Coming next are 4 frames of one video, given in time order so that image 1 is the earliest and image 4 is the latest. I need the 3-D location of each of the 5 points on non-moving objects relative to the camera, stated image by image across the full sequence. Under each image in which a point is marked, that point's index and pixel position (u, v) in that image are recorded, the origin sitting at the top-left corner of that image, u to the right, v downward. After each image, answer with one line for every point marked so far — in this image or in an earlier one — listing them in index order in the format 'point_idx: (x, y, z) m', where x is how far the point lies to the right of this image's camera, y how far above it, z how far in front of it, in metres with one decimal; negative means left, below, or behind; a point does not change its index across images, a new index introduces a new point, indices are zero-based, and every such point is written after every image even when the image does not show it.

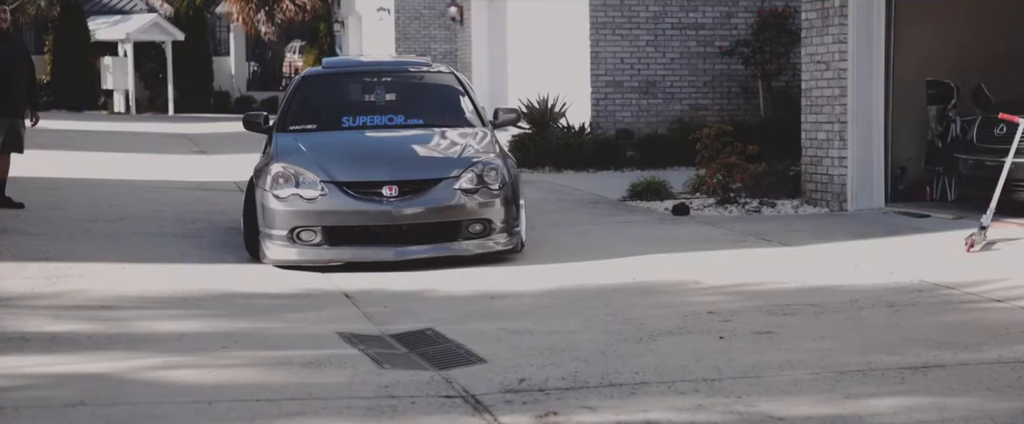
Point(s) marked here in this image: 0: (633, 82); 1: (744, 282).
0: (+1.6, +1.7, +19.0) m
1: (+1.5, -0.4, +9.3) m
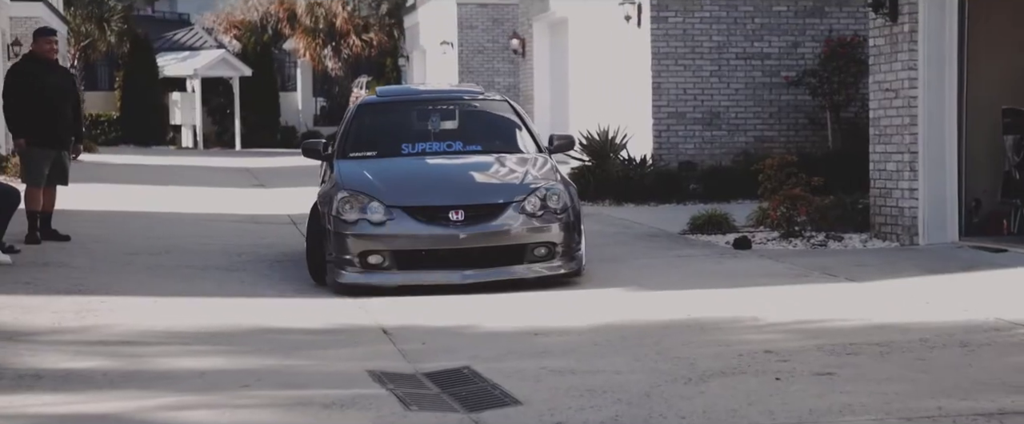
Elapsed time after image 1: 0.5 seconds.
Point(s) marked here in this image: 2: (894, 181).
0: (+2.3, +1.2, +18.5) m
1: (+1.8, -0.6, +8.7) m
2: (+3.3, +0.3, +12.5) m
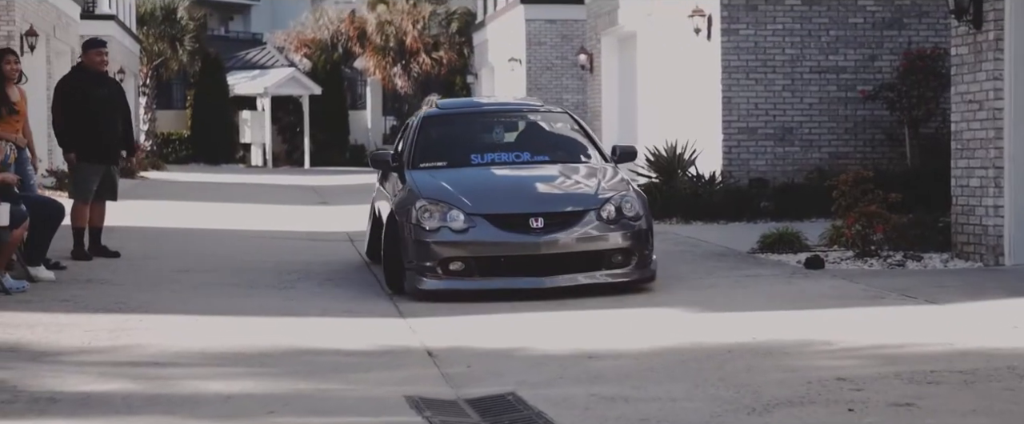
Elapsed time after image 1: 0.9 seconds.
0: (+3.1, +1.0, +17.8) m
1: (+2.1, -0.7, +8.1) m
2: (+3.8, +0.1, +11.8) m
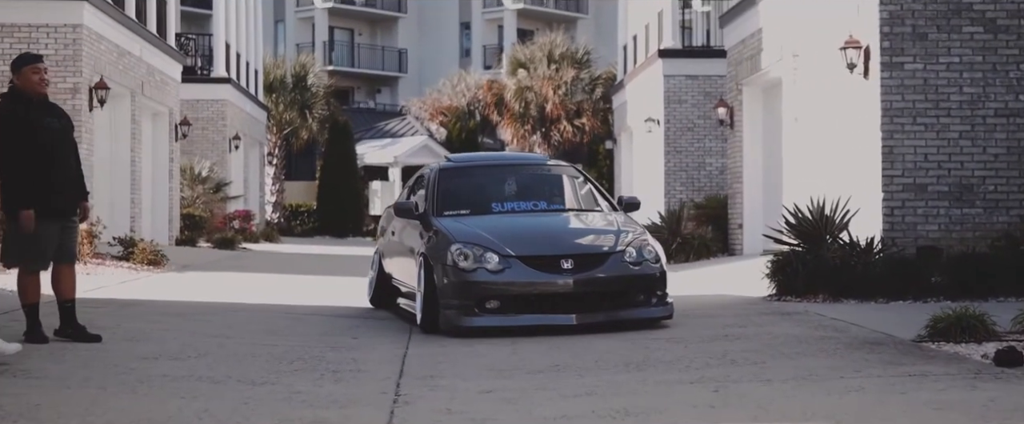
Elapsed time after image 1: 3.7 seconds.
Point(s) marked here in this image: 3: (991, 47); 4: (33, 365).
0: (+4.2, +0.3, +14.3) m
1: (+2.0, -1.0, +4.7) m
2: (+4.1, -0.3, +8.2) m
3: (+4.6, +1.6, +14.2) m
4: (-2.8, -0.9, +8.7) m
